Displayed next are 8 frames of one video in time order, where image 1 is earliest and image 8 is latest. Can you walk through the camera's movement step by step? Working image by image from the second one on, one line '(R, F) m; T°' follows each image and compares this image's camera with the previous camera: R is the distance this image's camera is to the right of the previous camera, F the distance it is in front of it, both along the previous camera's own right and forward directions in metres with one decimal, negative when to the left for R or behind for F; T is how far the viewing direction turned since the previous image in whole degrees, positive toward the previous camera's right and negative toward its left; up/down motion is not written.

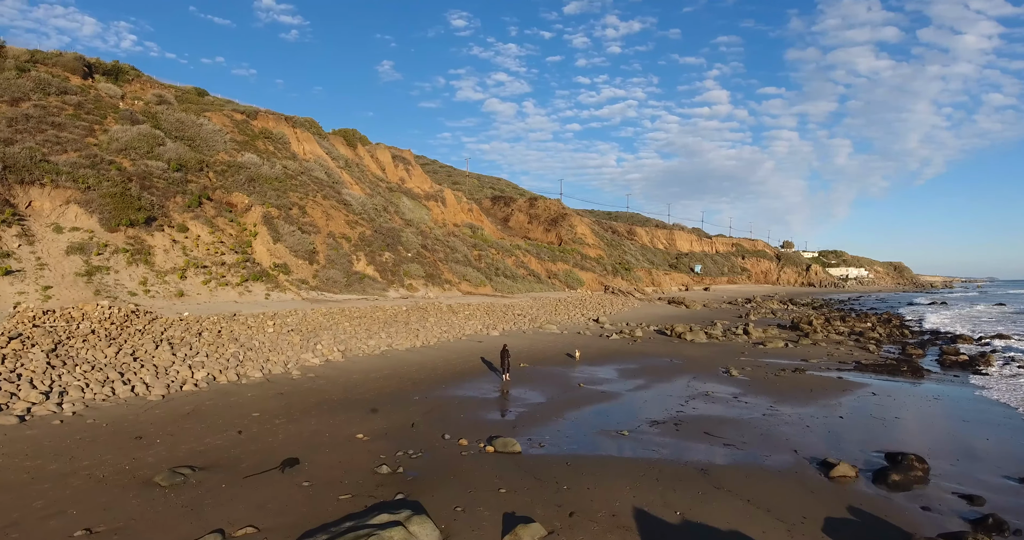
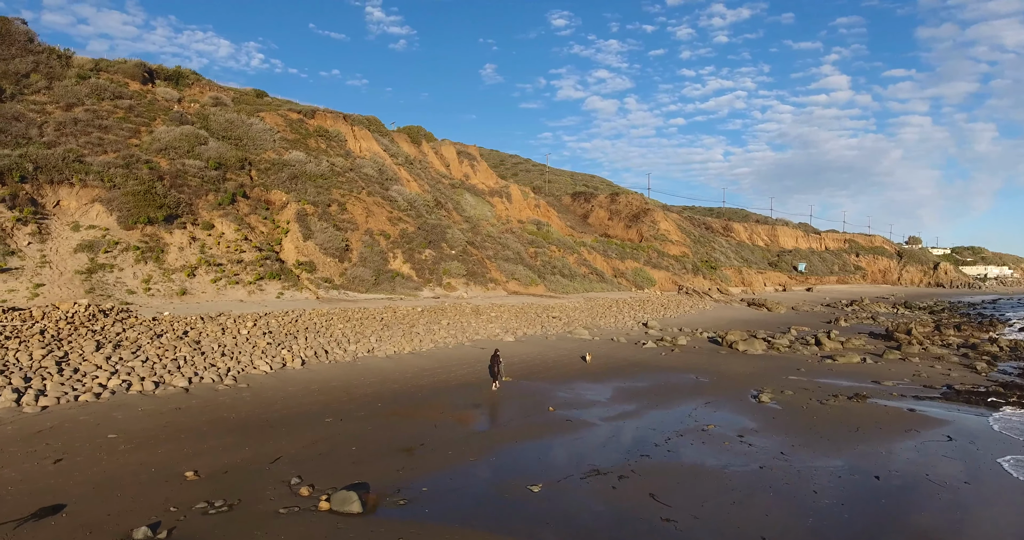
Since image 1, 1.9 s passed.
(+2.1, +2.1) m; -10°
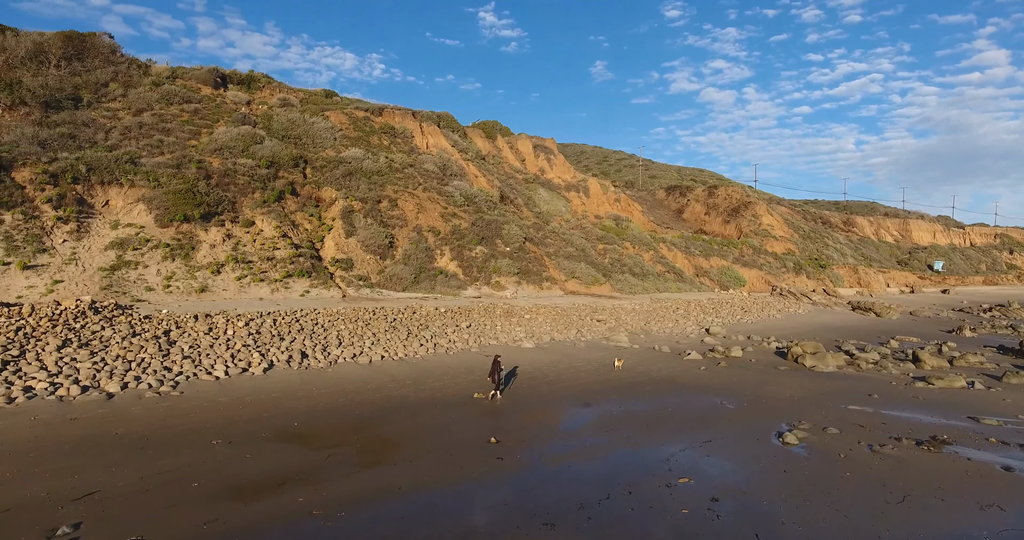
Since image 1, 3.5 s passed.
(+1.9, +1.8) m; -10°
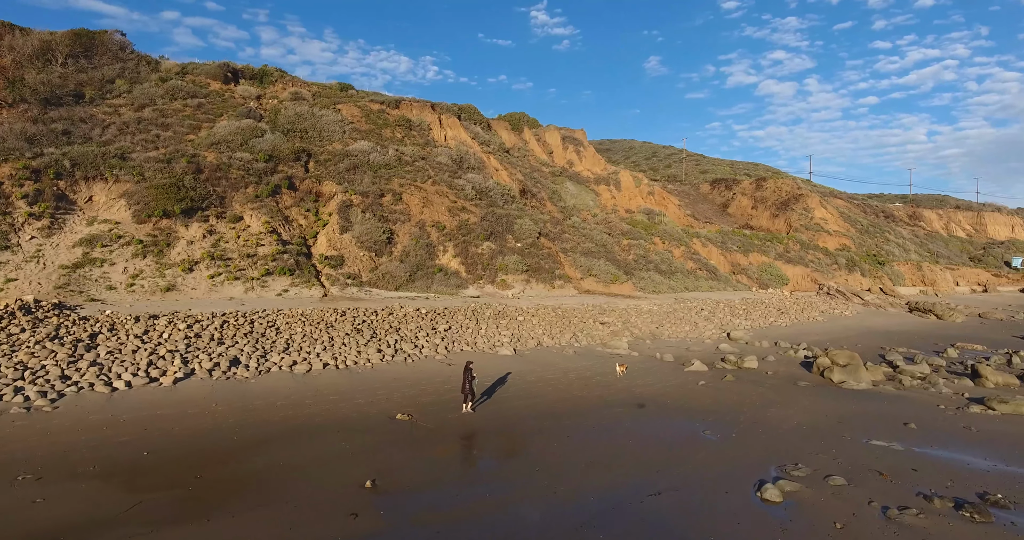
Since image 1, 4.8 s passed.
(+1.5, +1.7) m; -5°
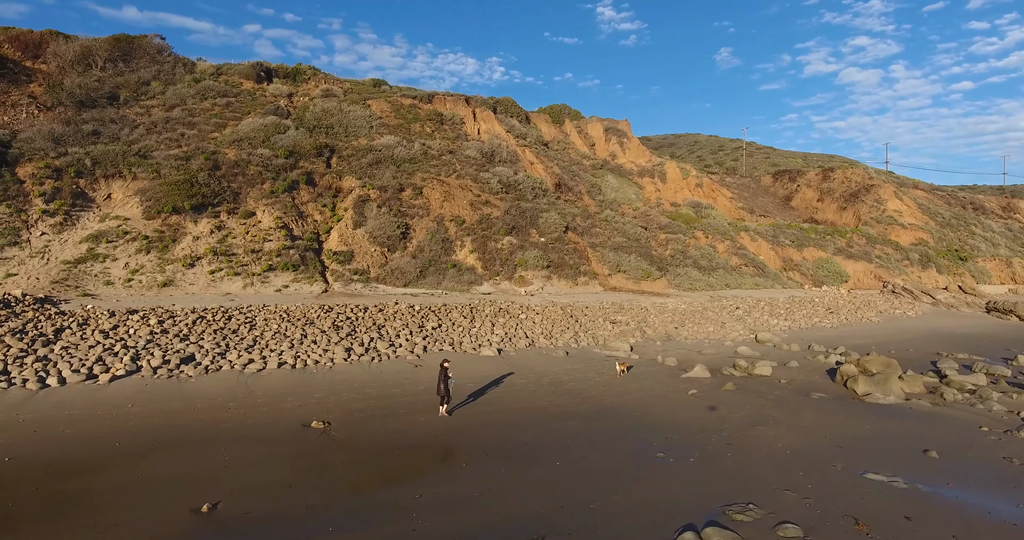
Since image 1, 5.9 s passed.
(+1.4, +1.1) m; -6°
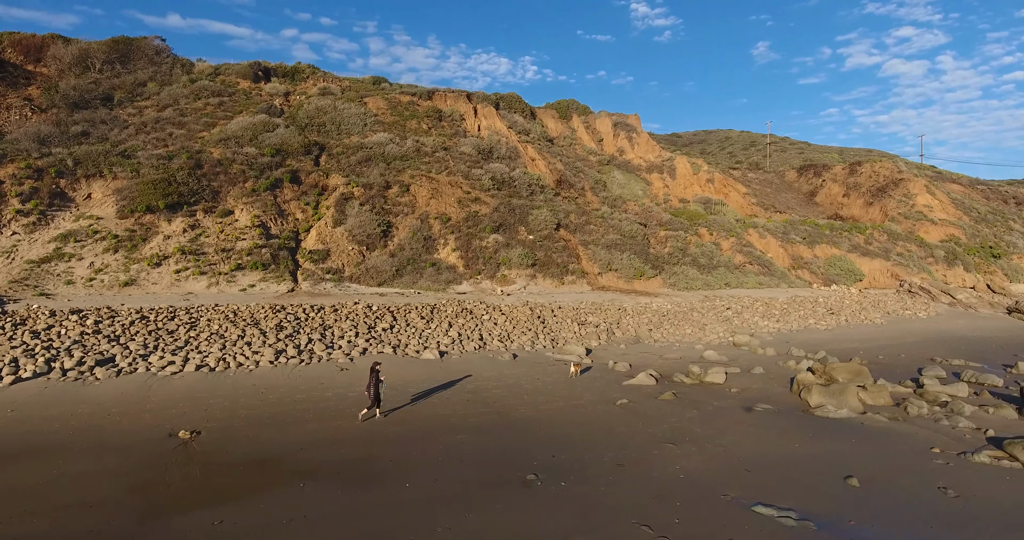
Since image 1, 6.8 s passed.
(+1.5, +0.7) m; -3°
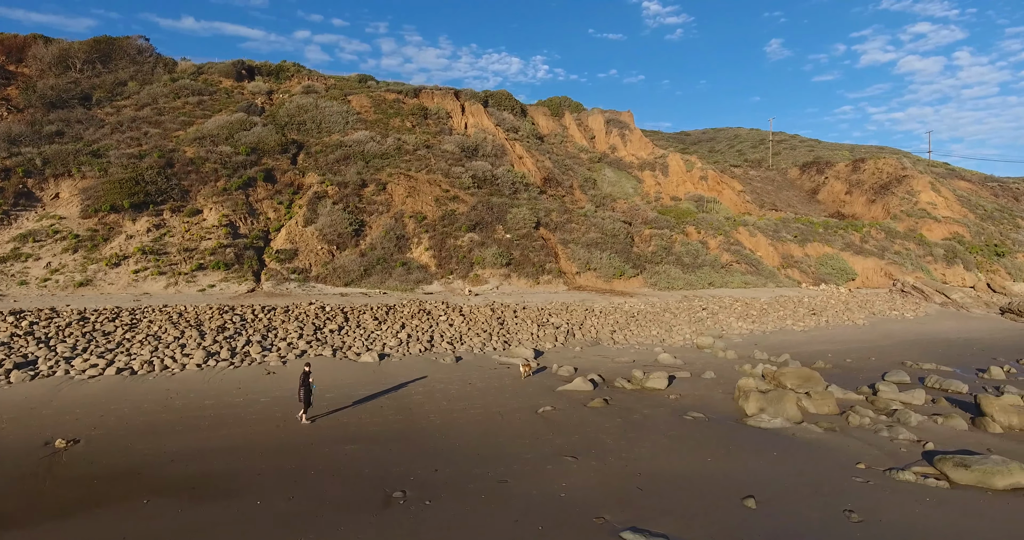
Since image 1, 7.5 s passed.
(+1.1, +0.4) m; -1°
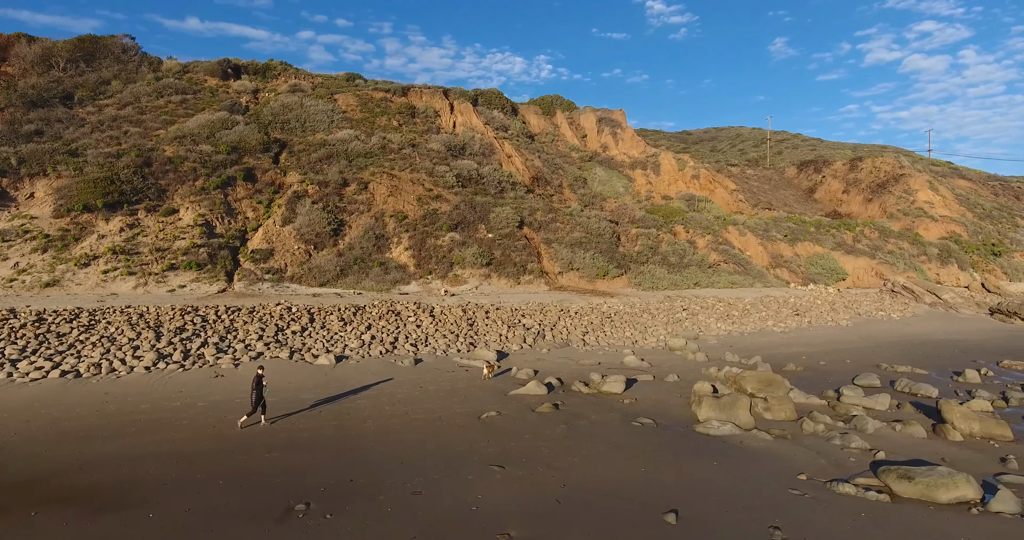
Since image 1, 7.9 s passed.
(+0.7, +0.2) m; 0°
